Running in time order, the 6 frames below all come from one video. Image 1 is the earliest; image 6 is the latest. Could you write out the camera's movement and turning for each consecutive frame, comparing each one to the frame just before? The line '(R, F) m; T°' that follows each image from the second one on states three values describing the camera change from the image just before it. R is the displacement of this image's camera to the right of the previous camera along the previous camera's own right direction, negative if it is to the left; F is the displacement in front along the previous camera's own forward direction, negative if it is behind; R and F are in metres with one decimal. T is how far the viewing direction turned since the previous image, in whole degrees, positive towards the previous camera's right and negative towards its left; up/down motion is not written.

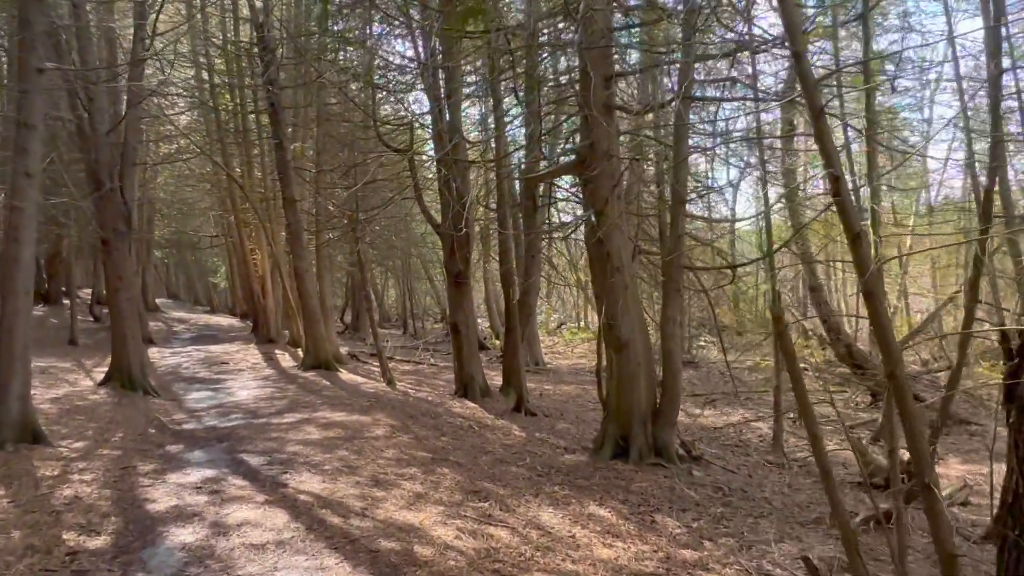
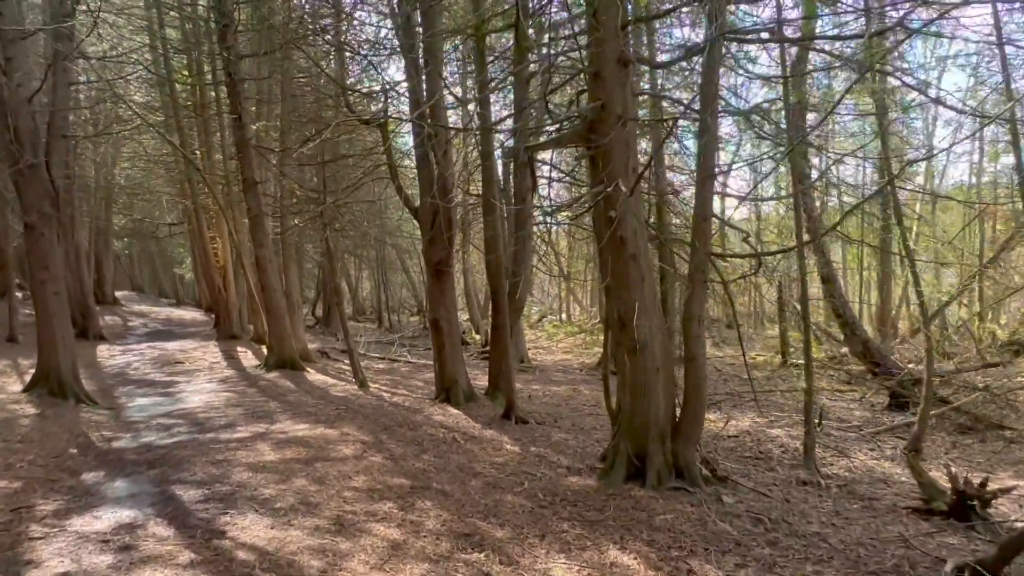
(-0.2, +1.2) m; +2°
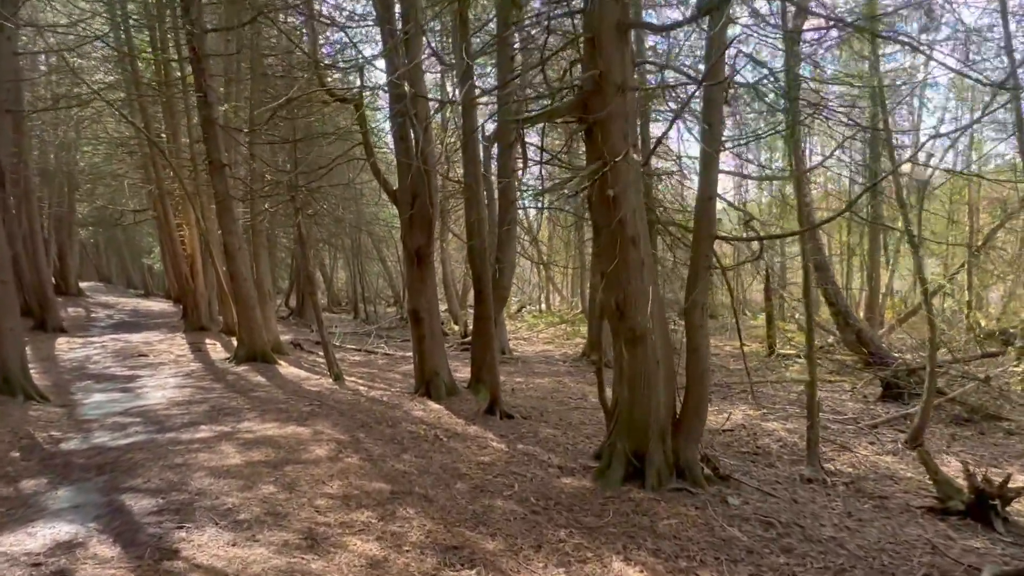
(-0.1, +0.5) m; +2°
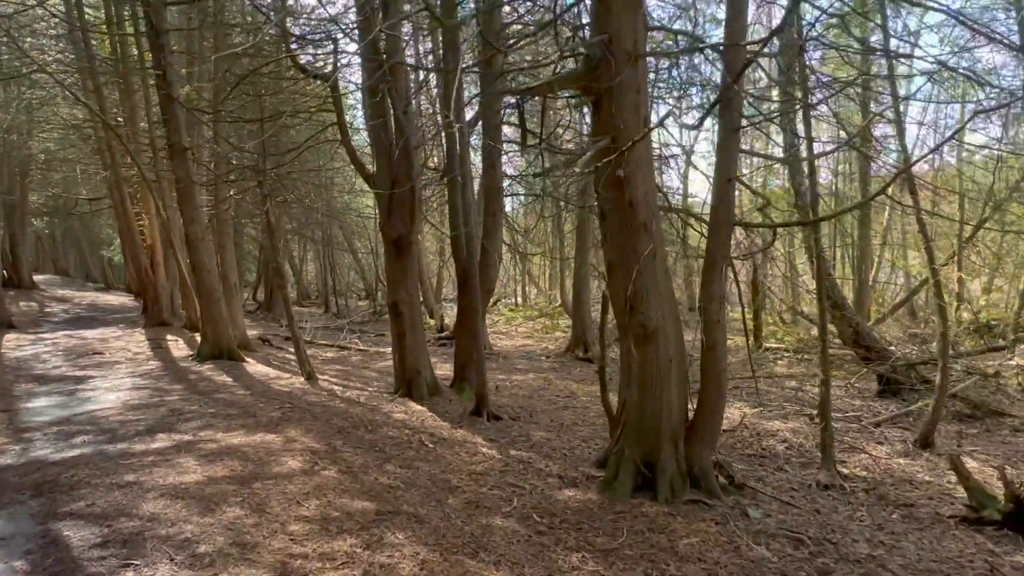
(-0.2, +0.6) m; +2°
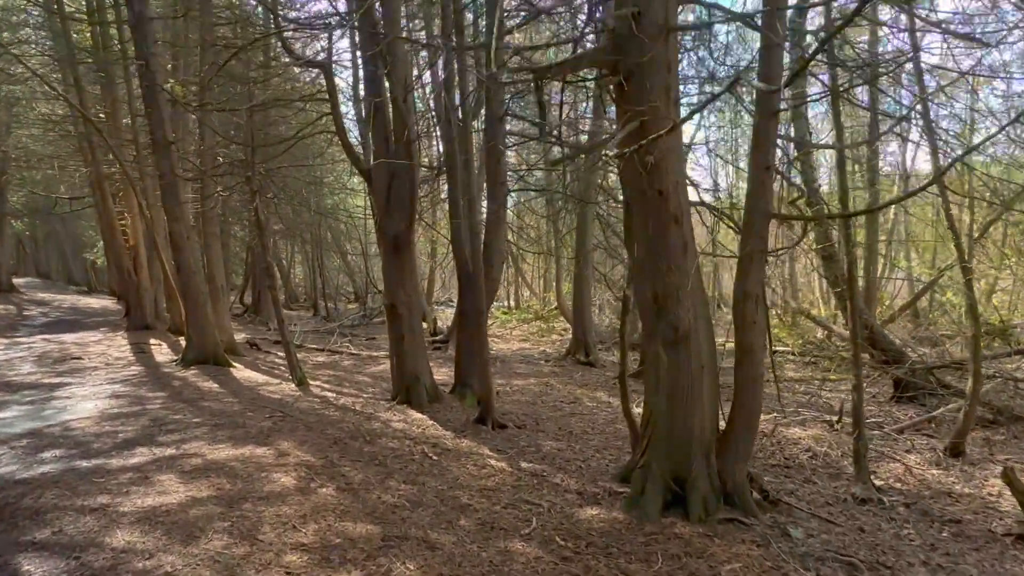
(-0.2, +0.5) m; +1°
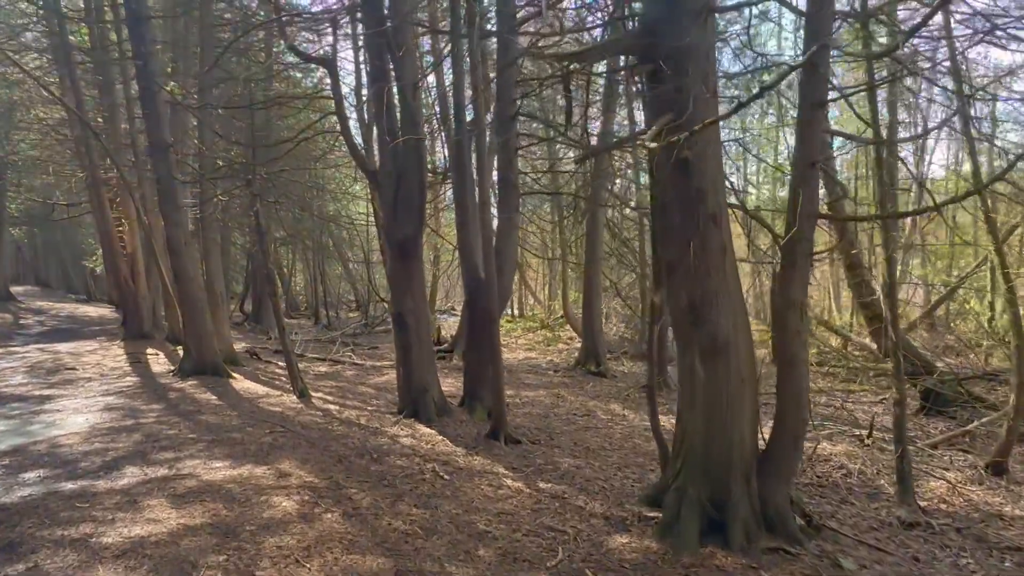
(-0.1, +0.4) m; 0°
